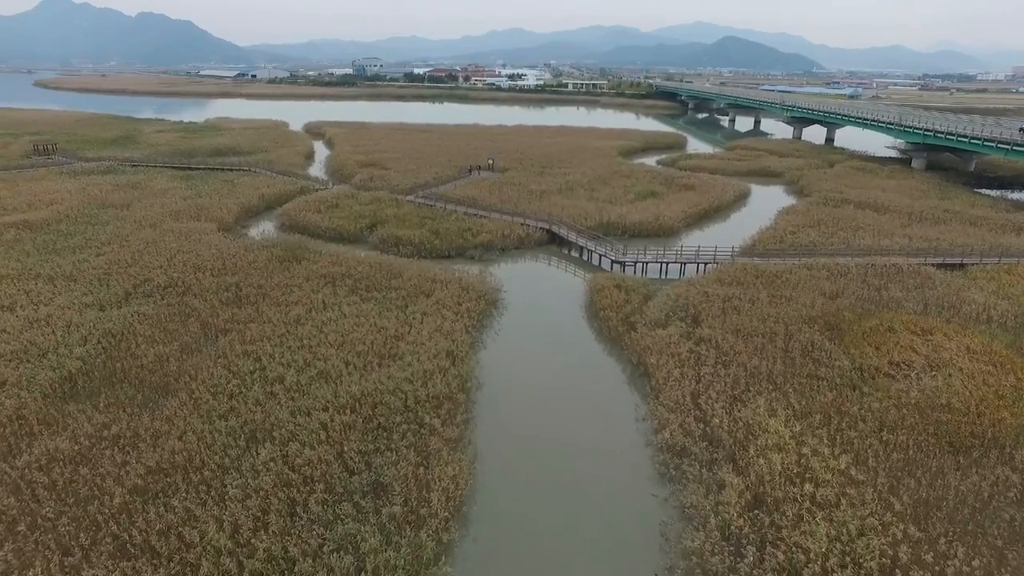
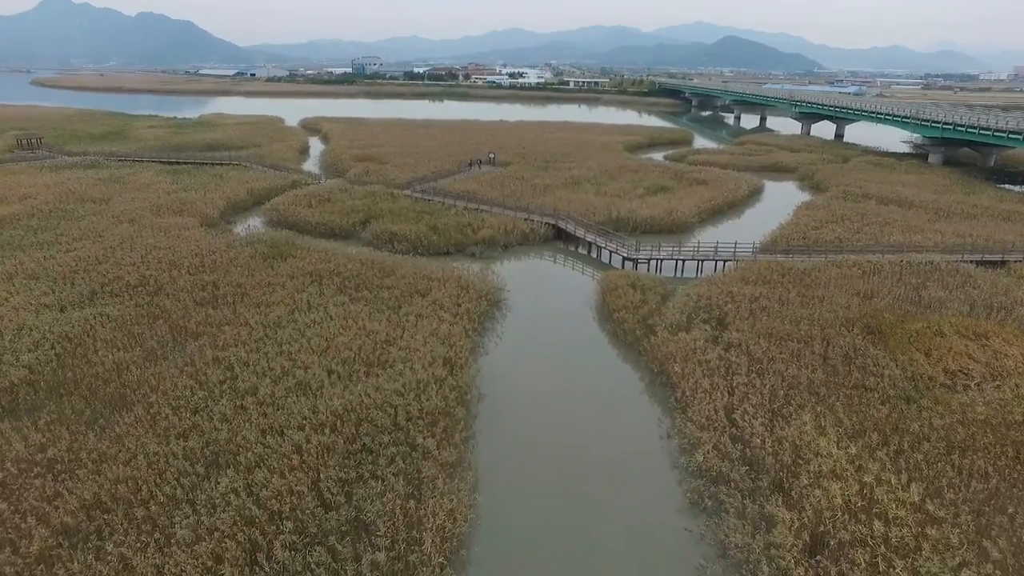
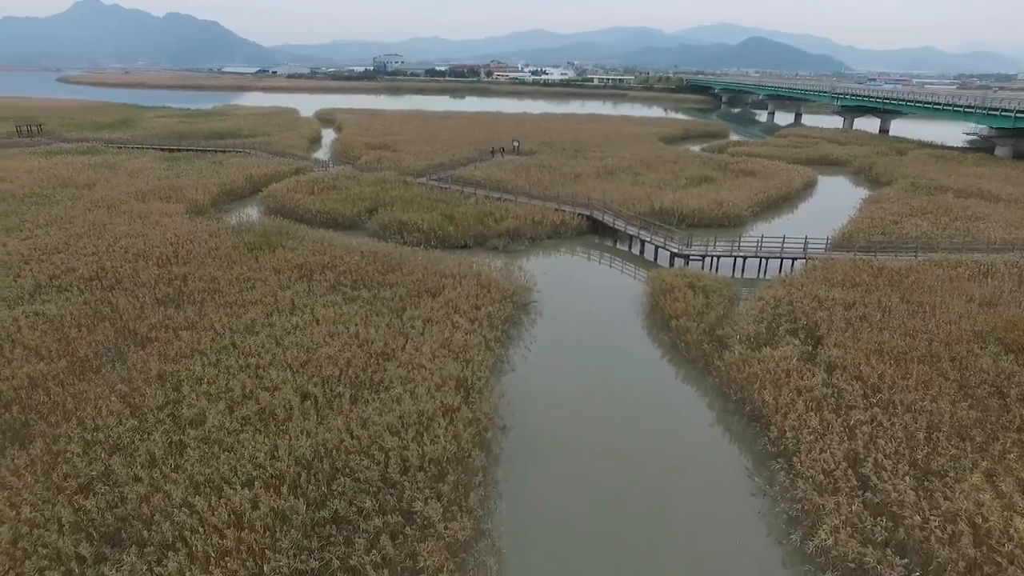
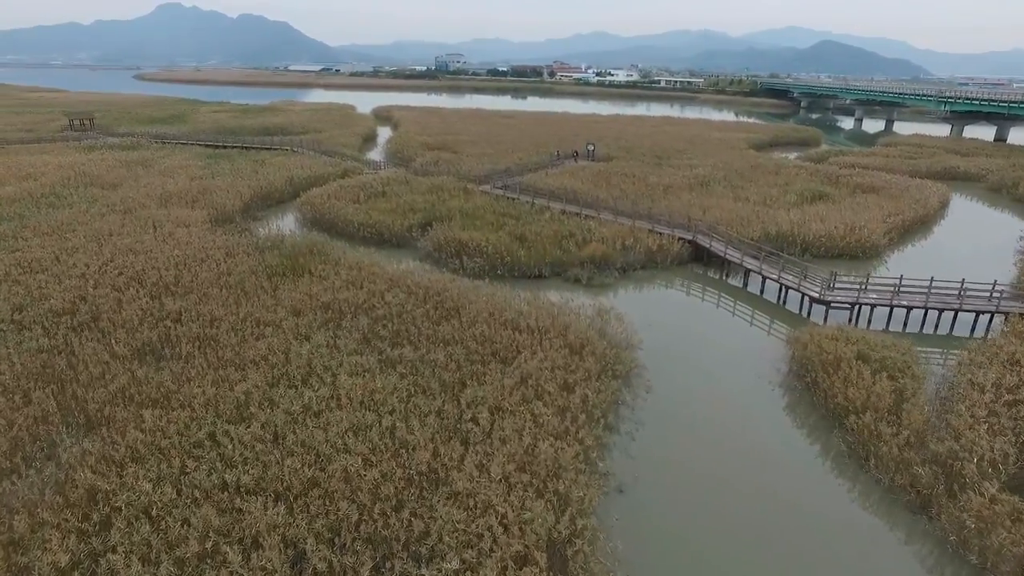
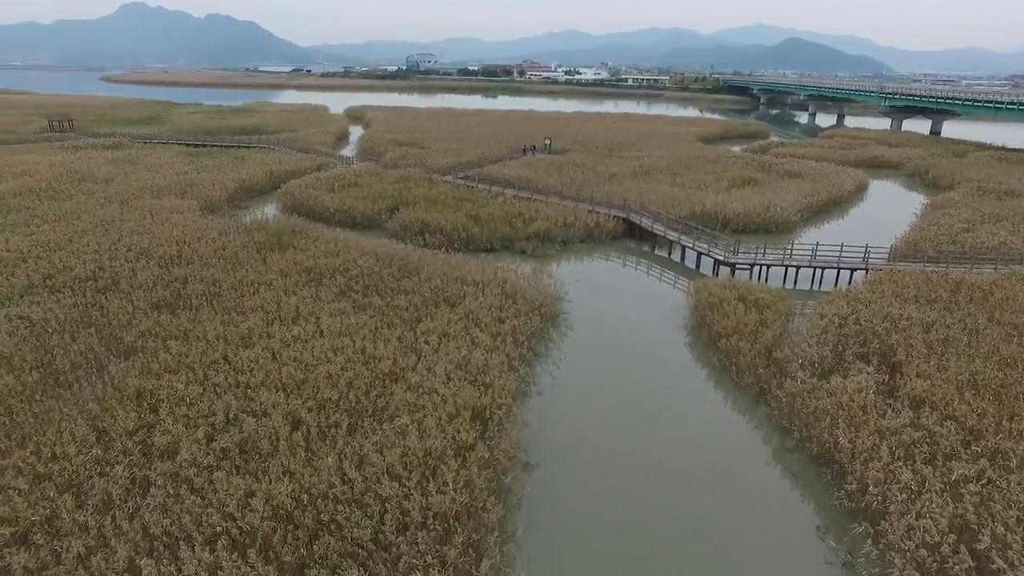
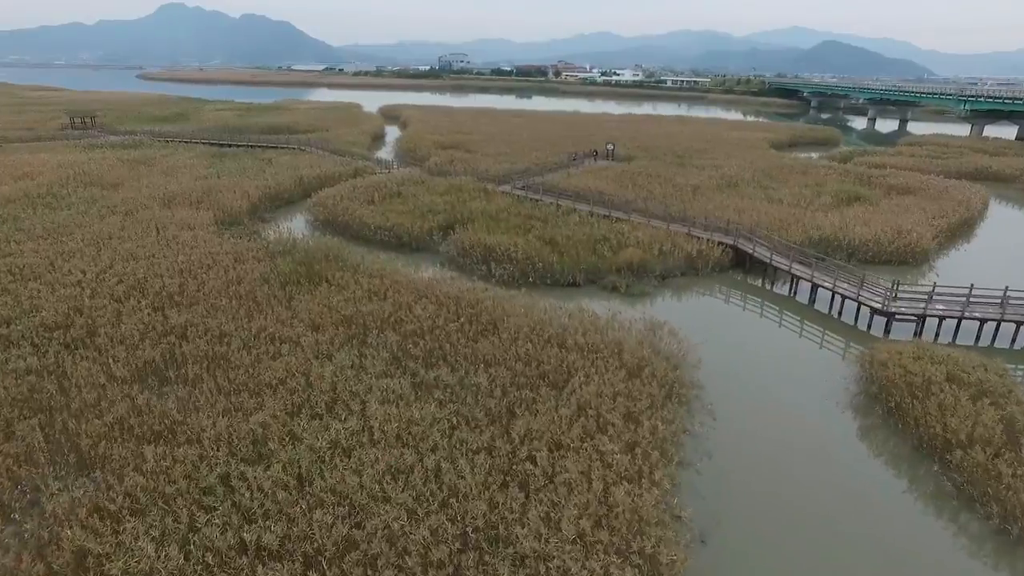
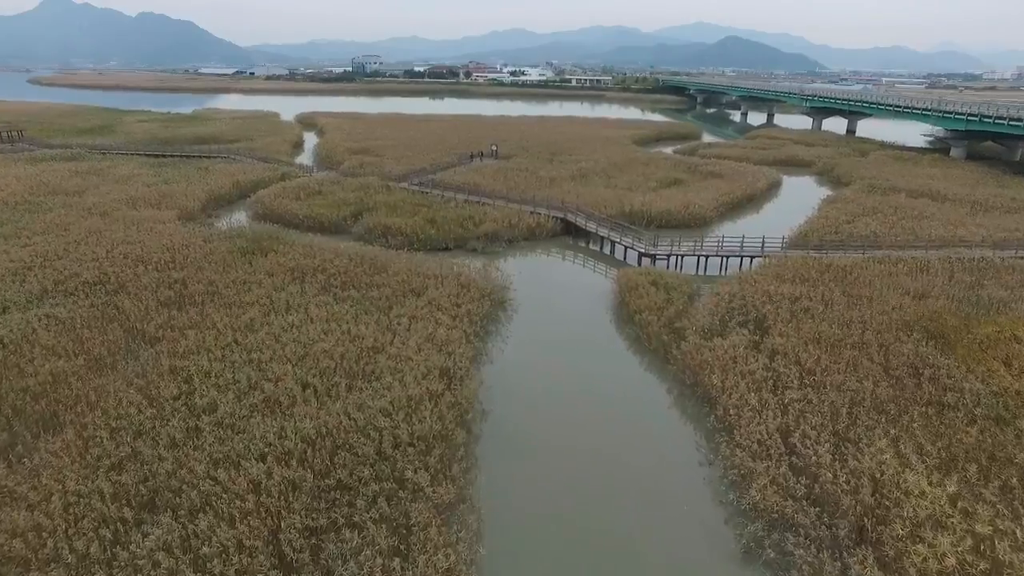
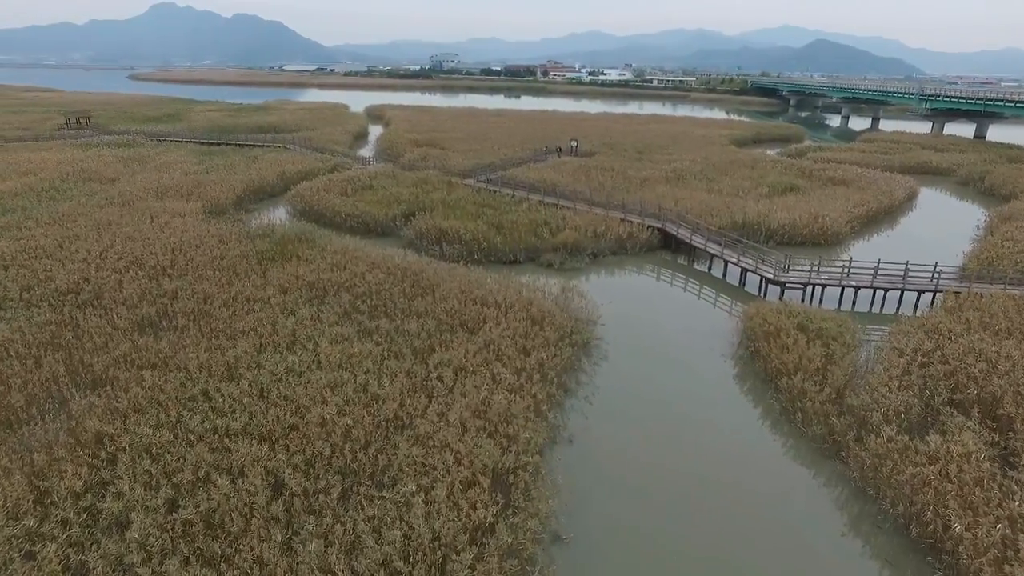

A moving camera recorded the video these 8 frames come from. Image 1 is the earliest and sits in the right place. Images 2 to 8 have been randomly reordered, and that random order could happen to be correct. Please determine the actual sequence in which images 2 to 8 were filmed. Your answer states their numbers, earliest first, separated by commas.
2, 7, 3, 5, 8, 4, 6
